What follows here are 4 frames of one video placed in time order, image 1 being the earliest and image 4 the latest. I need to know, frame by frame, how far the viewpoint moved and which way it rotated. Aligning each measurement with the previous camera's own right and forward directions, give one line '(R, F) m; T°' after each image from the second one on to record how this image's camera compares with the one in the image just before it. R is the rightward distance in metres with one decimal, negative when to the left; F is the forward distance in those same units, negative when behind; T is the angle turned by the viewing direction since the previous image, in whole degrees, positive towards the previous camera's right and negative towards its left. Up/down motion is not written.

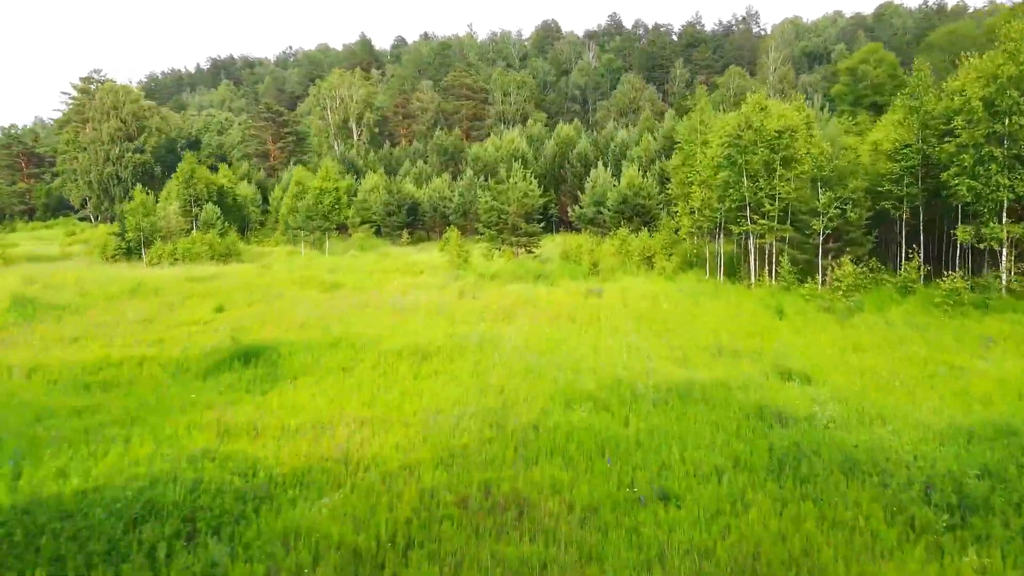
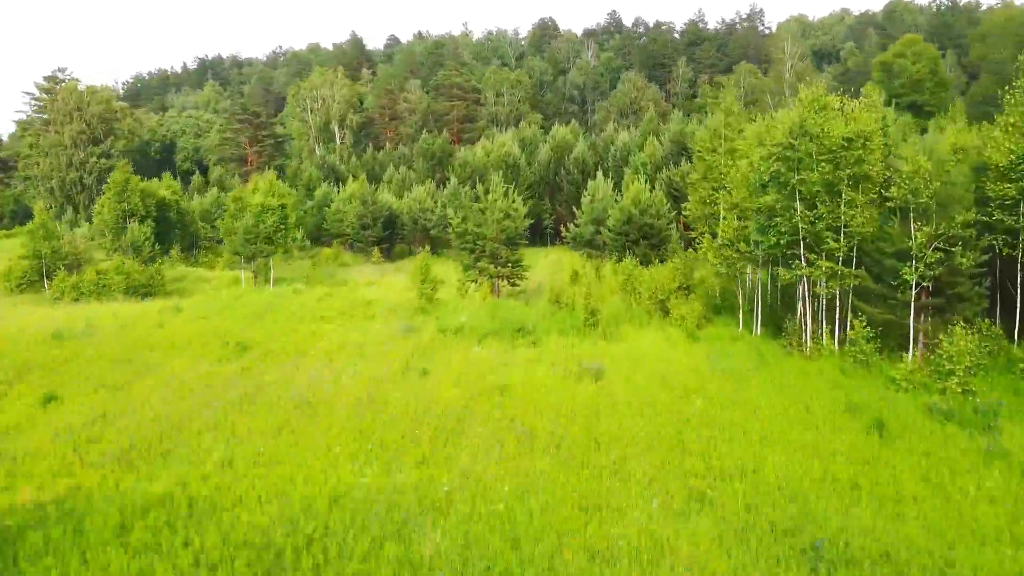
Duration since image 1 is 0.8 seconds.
(+0.5, +4.7) m; 0°
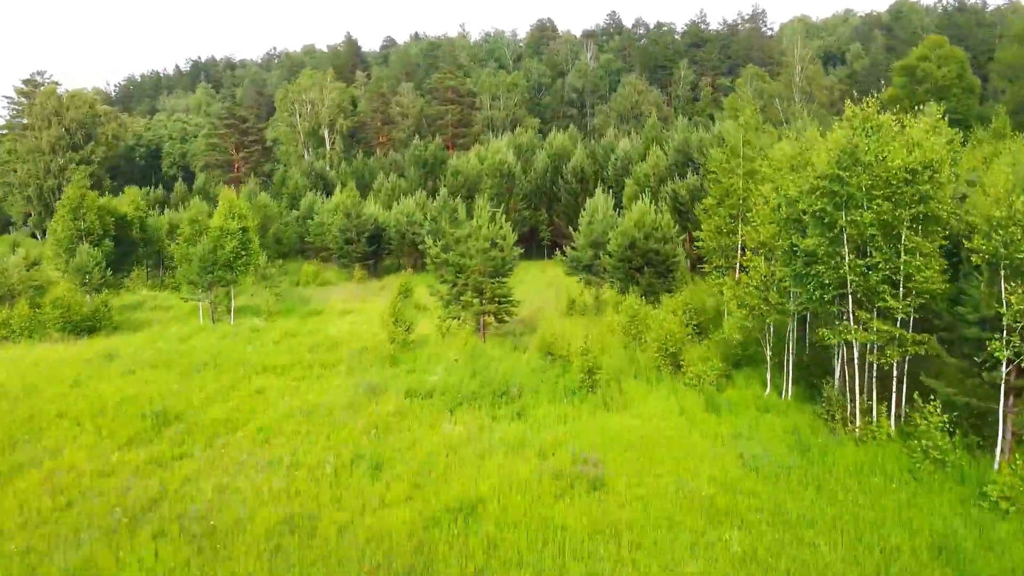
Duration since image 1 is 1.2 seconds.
(+0.3, +2.5) m; 0°
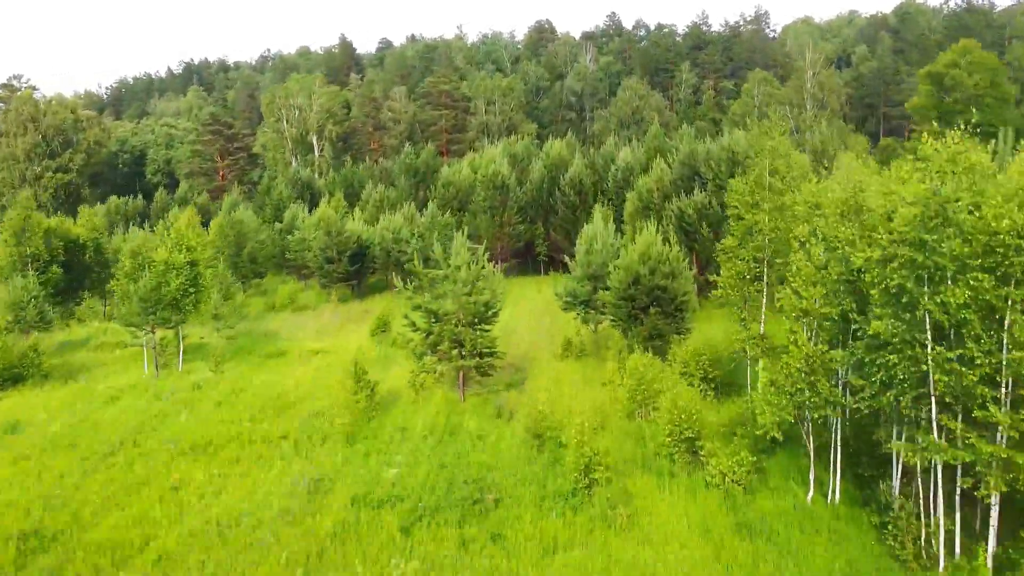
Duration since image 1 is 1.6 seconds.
(+0.3, +2.6) m; 0°
